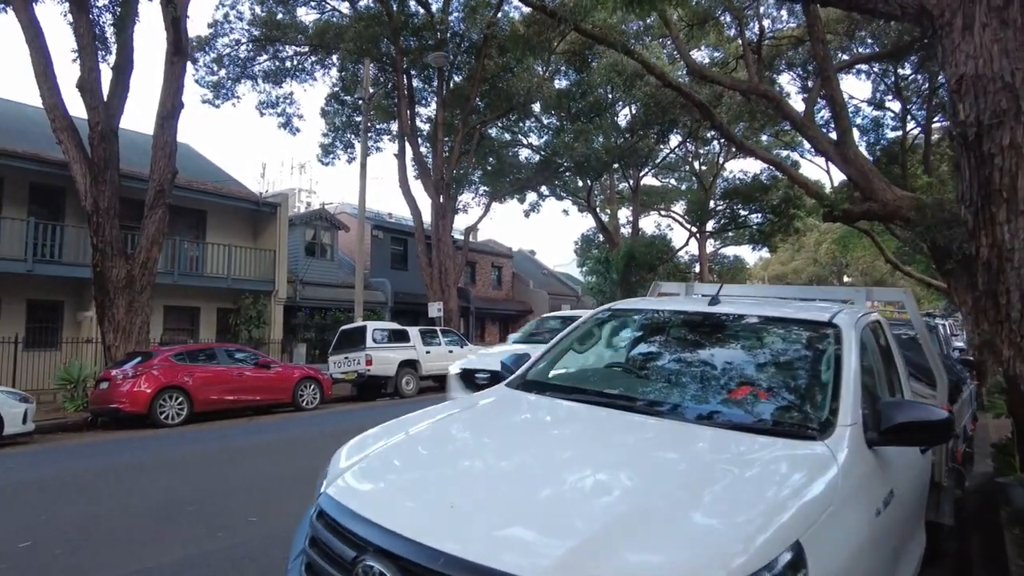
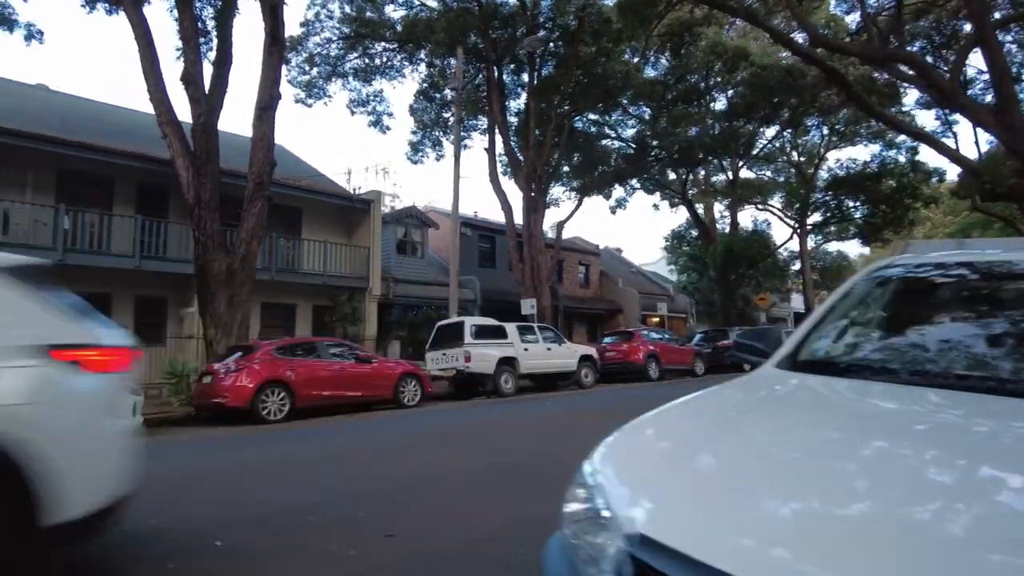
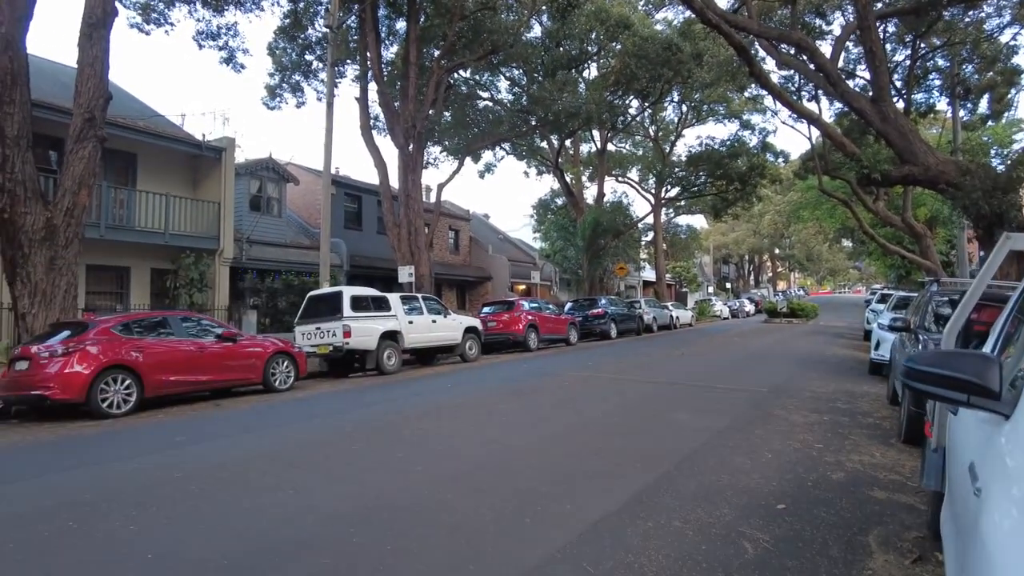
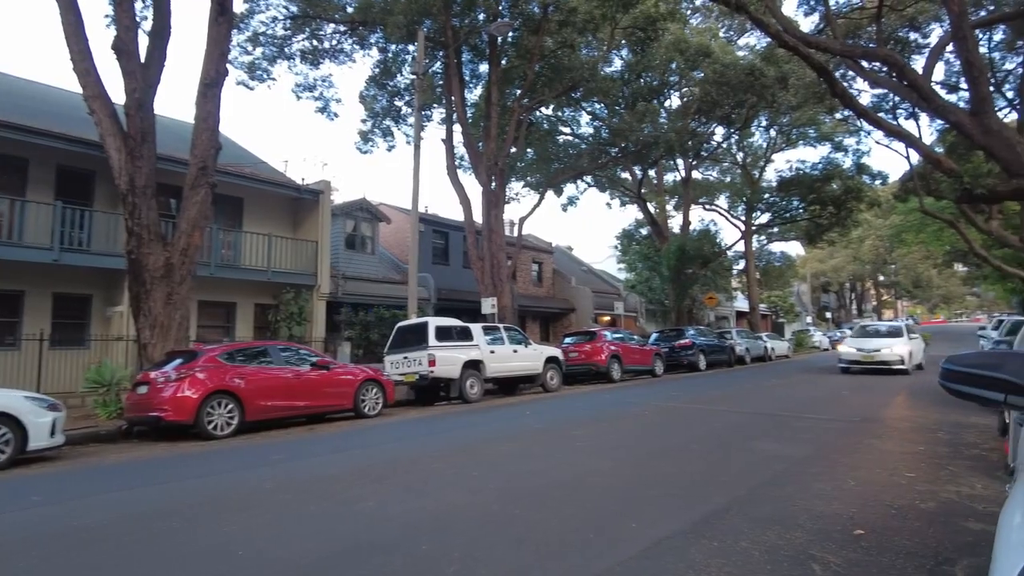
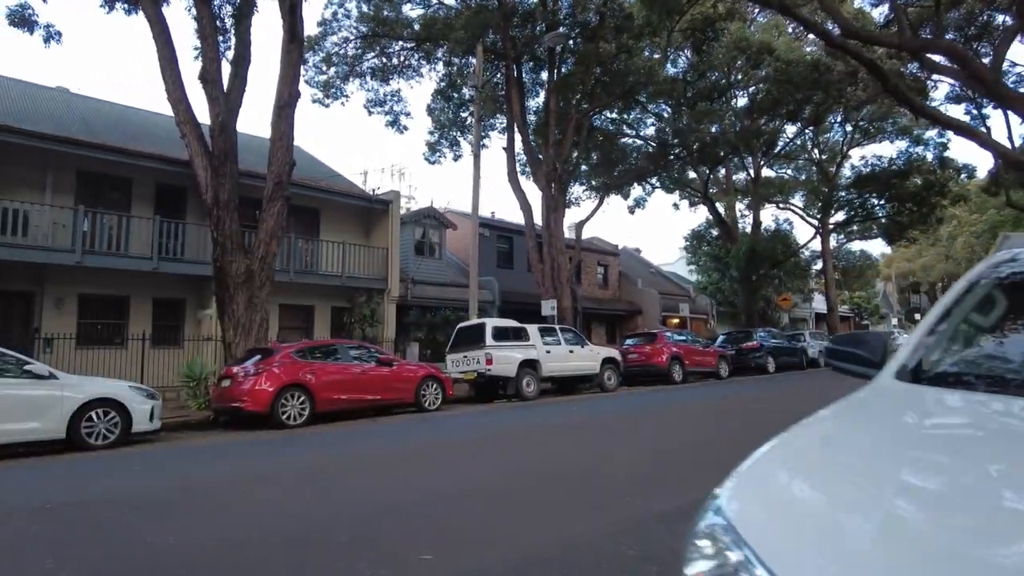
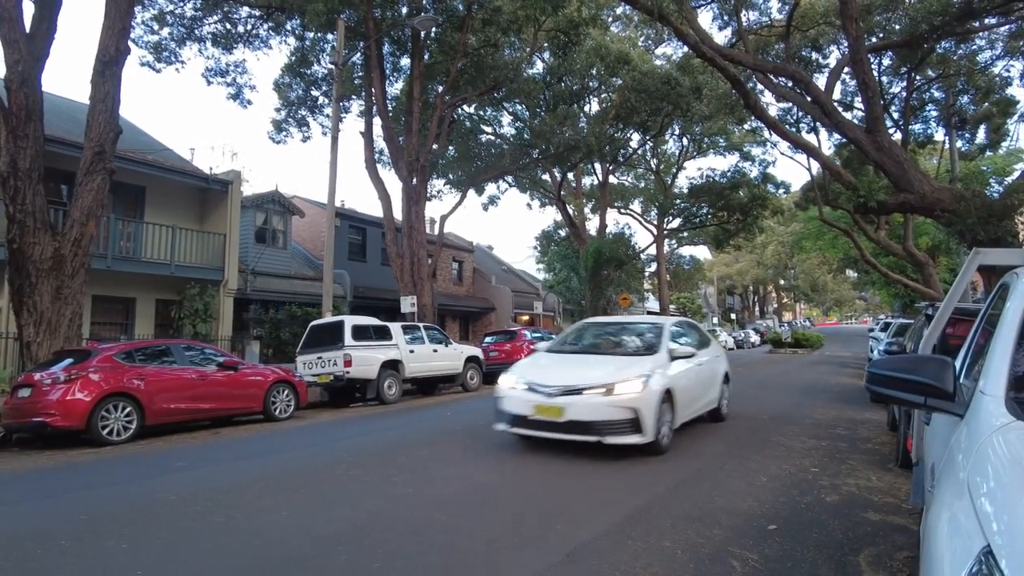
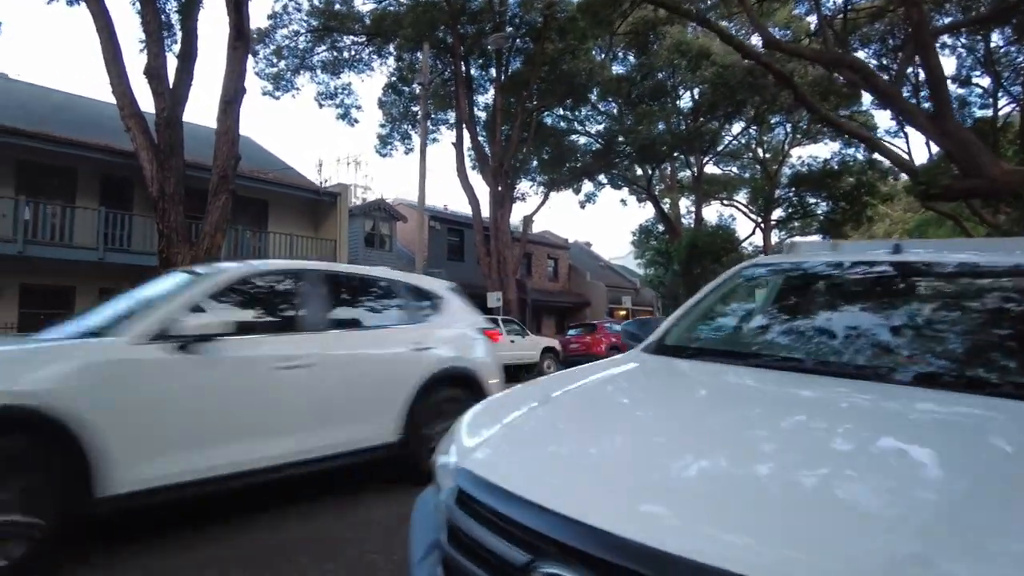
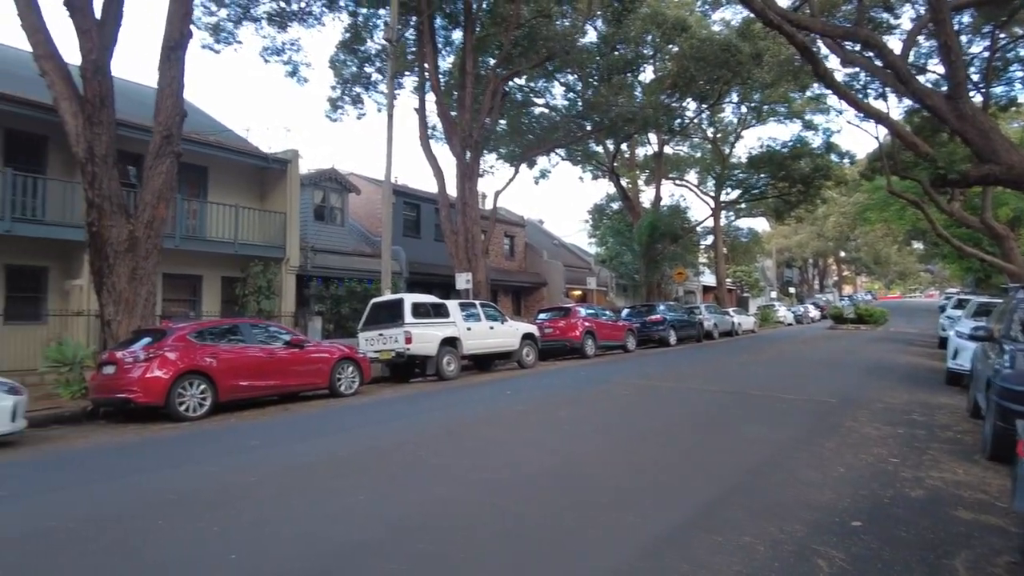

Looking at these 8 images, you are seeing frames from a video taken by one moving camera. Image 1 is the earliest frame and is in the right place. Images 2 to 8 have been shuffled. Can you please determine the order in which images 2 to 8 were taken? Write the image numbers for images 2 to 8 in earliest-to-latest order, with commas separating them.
7, 2, 5, 4, 6, 3, 8
